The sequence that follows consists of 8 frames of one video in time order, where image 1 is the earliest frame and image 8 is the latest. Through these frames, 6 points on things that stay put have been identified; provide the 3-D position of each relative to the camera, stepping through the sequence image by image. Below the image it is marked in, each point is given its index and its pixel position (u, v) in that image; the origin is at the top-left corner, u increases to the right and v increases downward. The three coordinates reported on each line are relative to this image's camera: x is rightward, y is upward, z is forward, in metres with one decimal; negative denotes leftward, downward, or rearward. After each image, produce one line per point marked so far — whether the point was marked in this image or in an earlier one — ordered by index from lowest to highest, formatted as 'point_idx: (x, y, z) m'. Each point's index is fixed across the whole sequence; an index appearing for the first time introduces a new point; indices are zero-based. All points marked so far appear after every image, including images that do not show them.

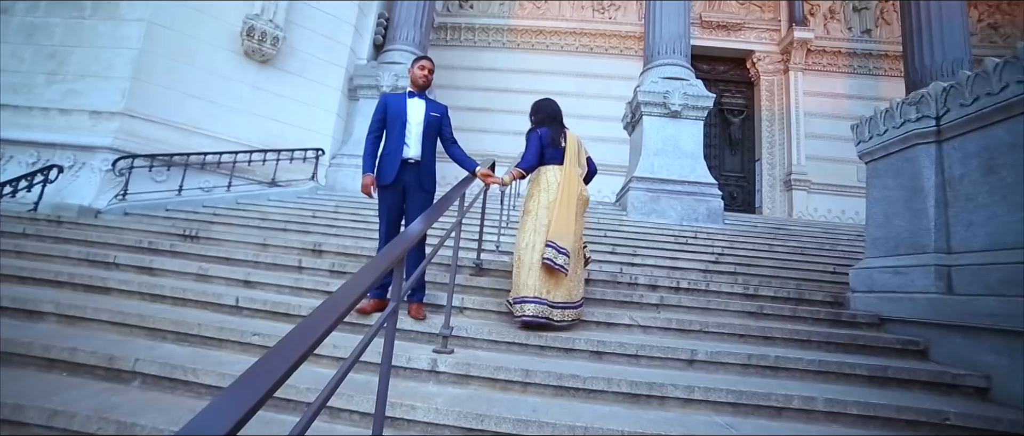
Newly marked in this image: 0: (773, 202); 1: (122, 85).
0: (+6.7, +0.5, +11.3) m
1: (-6.1, +2.1, +6.6) m
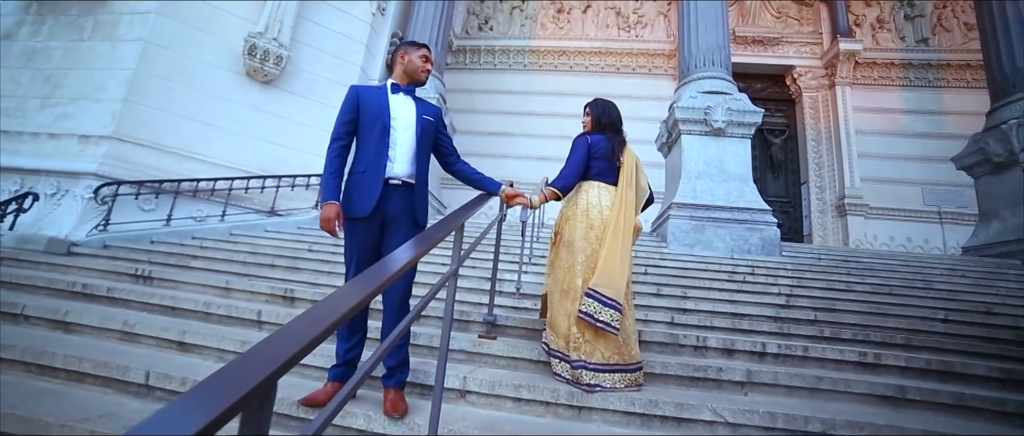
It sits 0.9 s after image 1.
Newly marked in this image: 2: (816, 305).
0: (+7.2, -0.2, +10.1) m
1: (-5.8, +1.6, +6.2) m
2: (+3.0, -0.9, +4.3) m
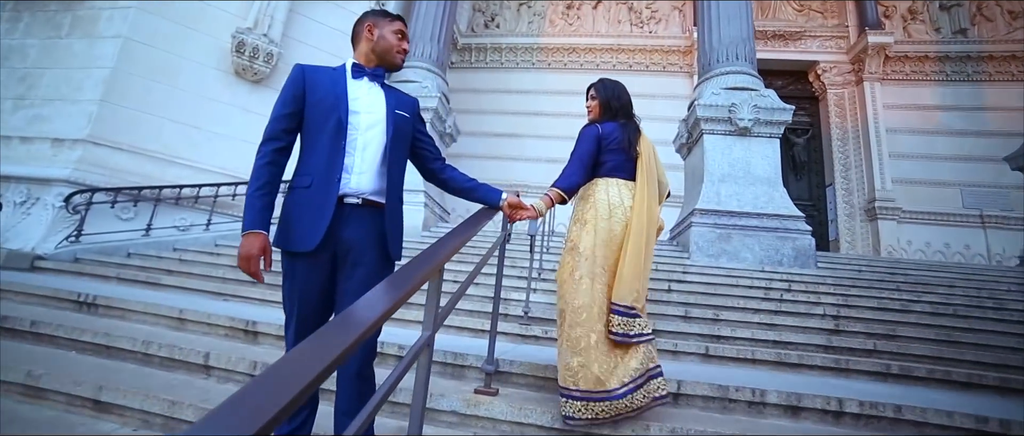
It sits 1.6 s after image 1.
0: (+7.4, -0.3, +9.4) m
1: (-5.7, +1.5, +5.8) m
2: (+3.1, -1.0, +3.7) m
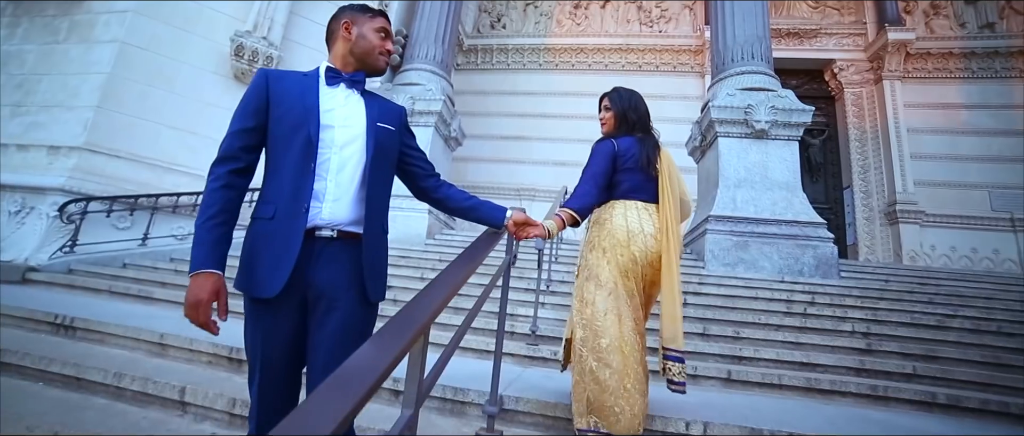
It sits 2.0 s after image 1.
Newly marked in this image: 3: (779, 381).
0: (+7.5, -0.4, +9.1) m
1: (-5.6, +1.4, +5.7) m
2: (+3.1, -1.0, +3.4) m
3: (+1.8, -1.1, +2.9) m
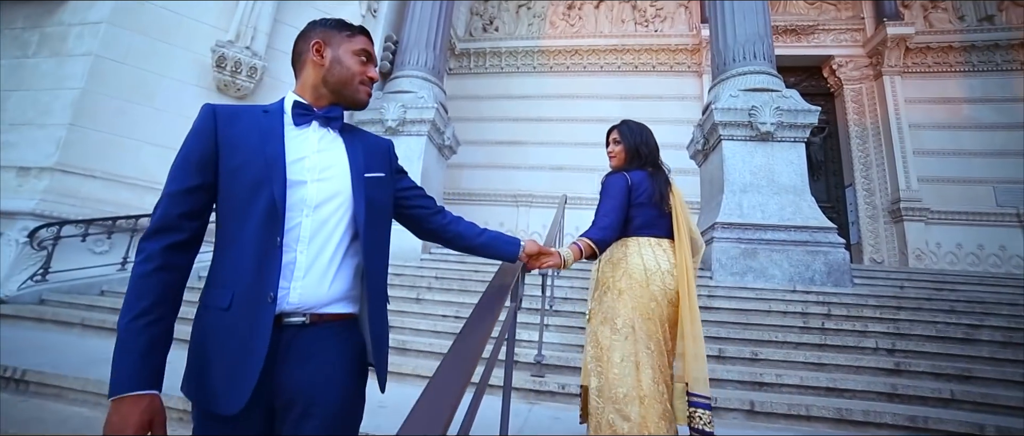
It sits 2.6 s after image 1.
0: (+7.5, -0.4, +8.9) m
1: (-5.6, +1.1, +5.4) m
2: (+3.2, -1.1, +3.2) m
3: (+1.8, -1.2, +2.7) m
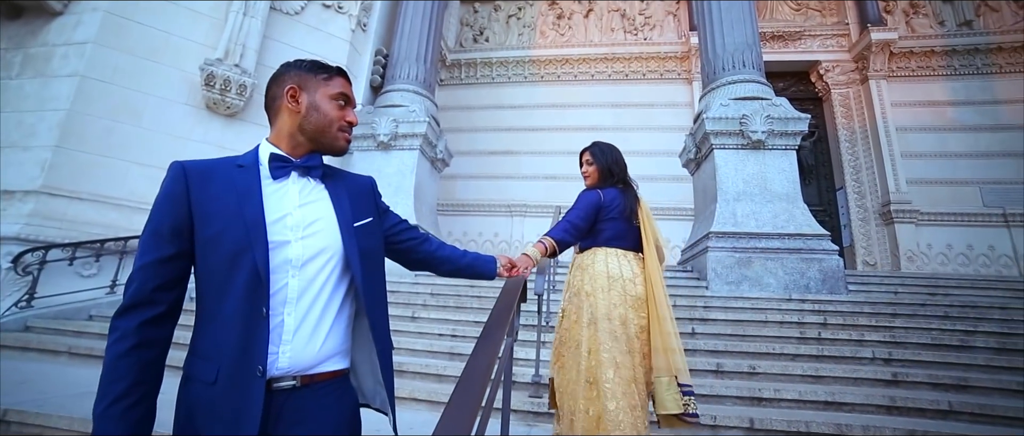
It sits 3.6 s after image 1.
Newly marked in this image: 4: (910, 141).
0: (+7.4, -0.5, +9.0) m
1: (-5.7, +0.8, +5.3) m
2: (+3.1, -1.2, +3.2) m
3: (+1.8, -1.3, +2.7) m
4: (+8.7, +1.7, +9.4) m
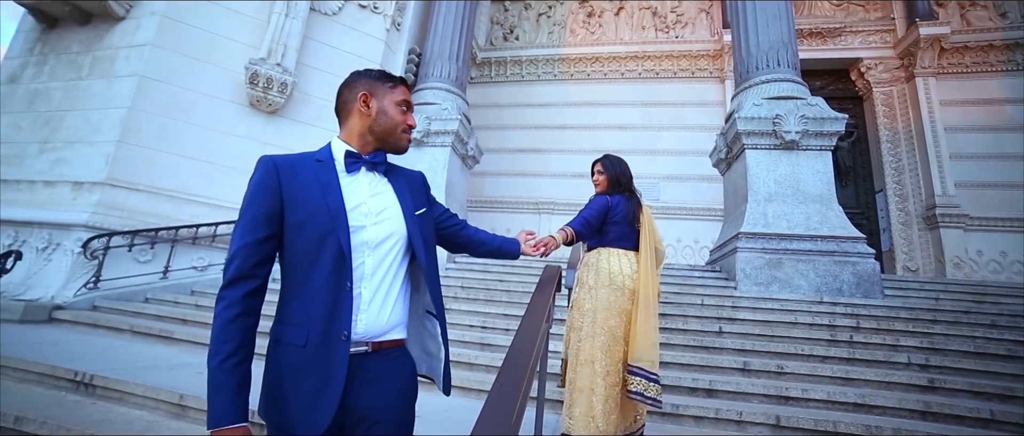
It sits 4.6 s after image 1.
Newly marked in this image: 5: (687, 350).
0: (+7.9, -0.5, +8.6) m
1: (-5.4, +0.9, +5.7) m
2: (+3.4, -1.2, +3.1) m
3: (+2.0, -1.3, +2.7) m
4: (+9.3, +1.6, +9.0) m
5: (+1.6, -1.2, +3.9) m
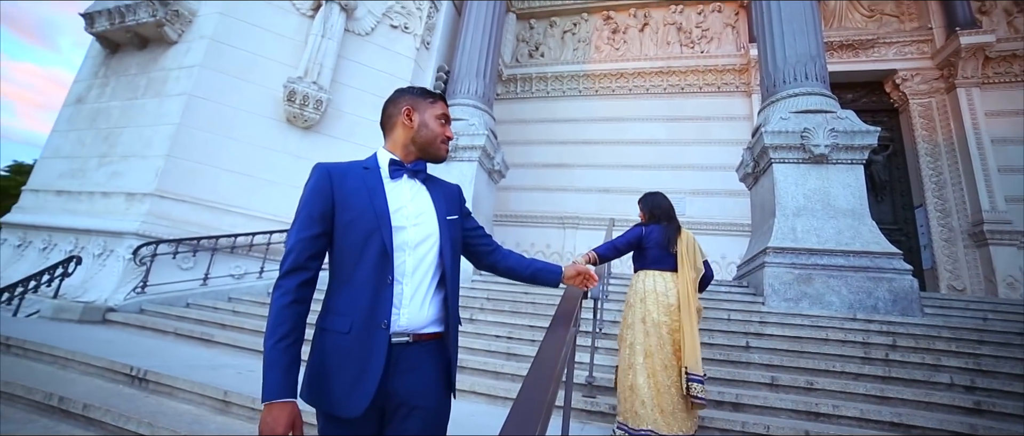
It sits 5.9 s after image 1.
0: (+8.4, -0.9, +8.3) m
1: (-5.0, +0.8, +6.1) m
2: (+3.5, -1.3, +3.0) m
3: (+2.2, -1.4, +2.7) m
4: (+9.8, +1.2, +8.7) m
5: (+1.8, -1.3, +3.9) m
